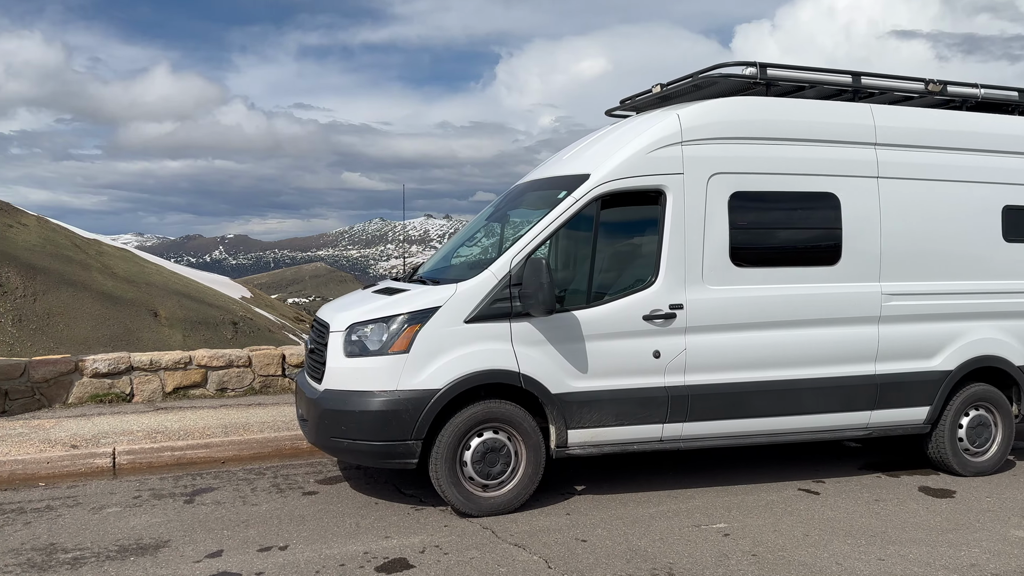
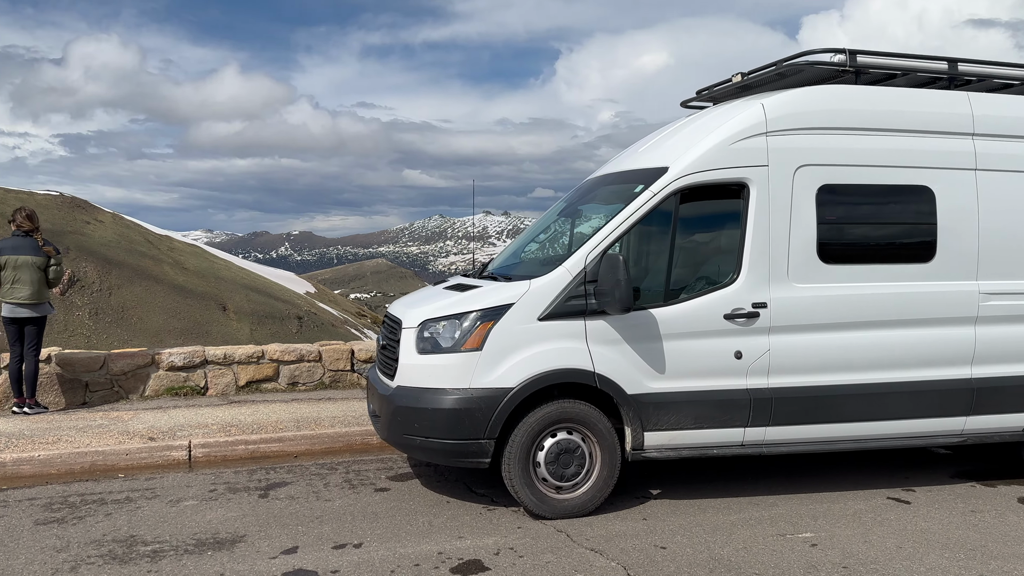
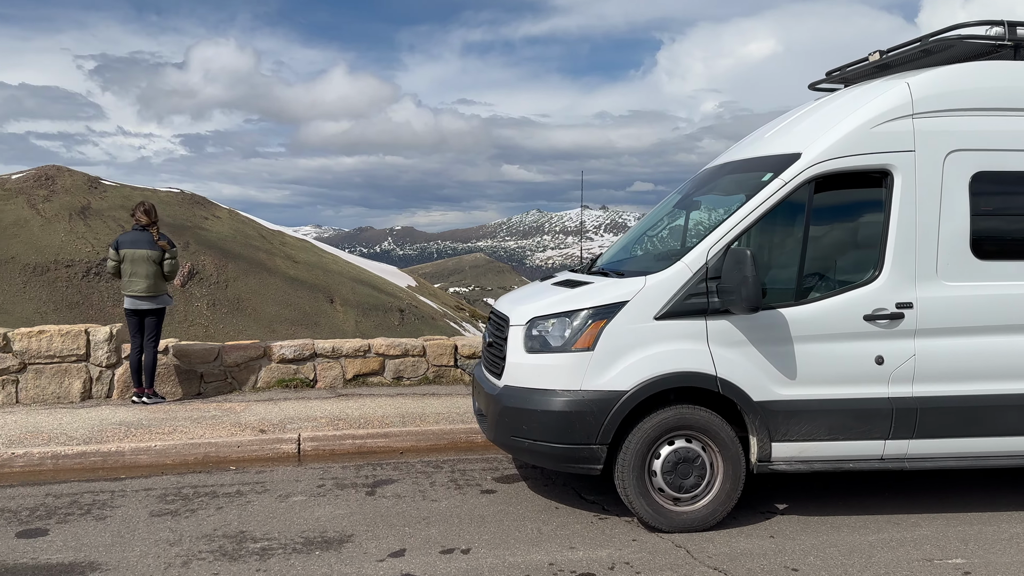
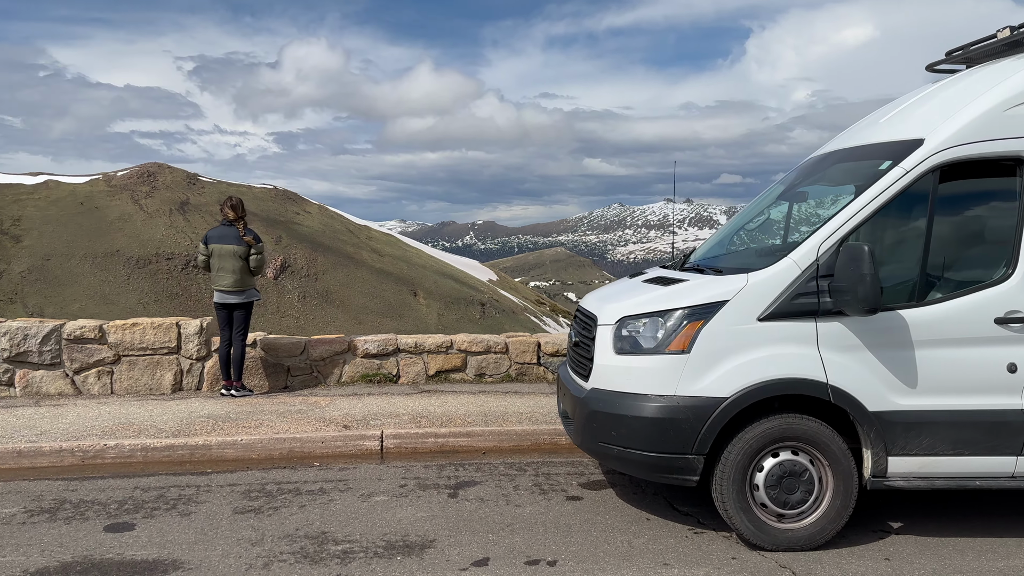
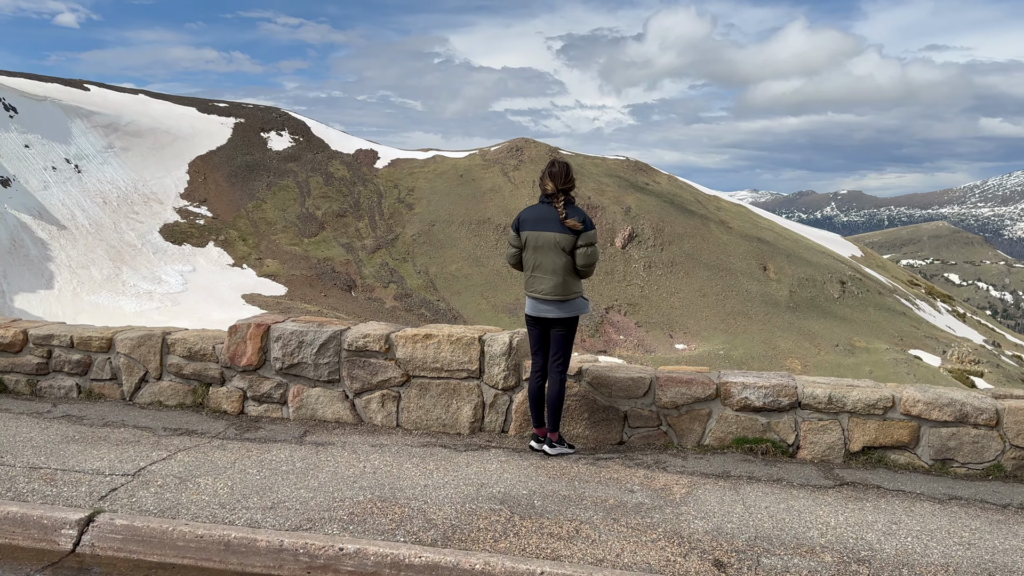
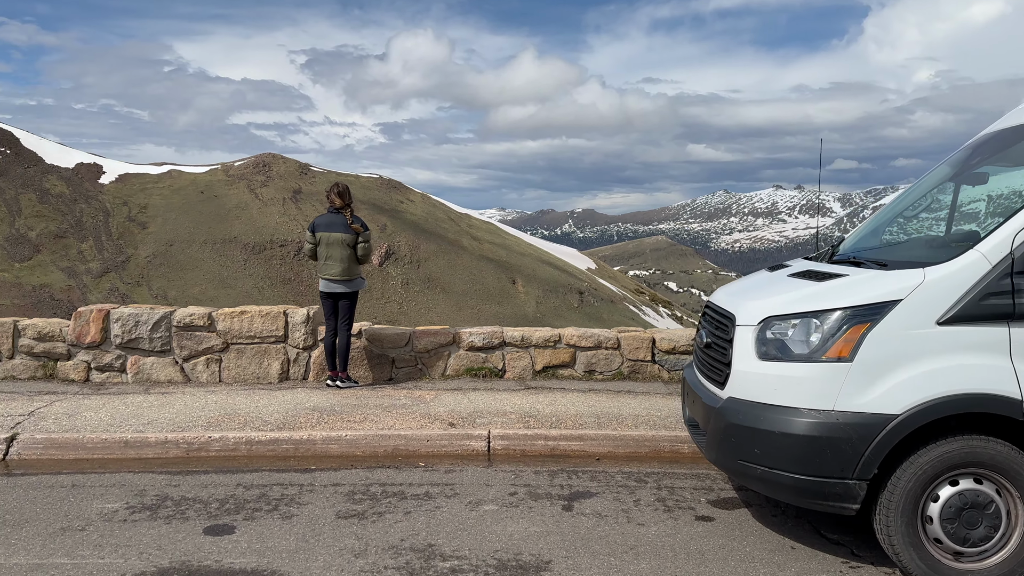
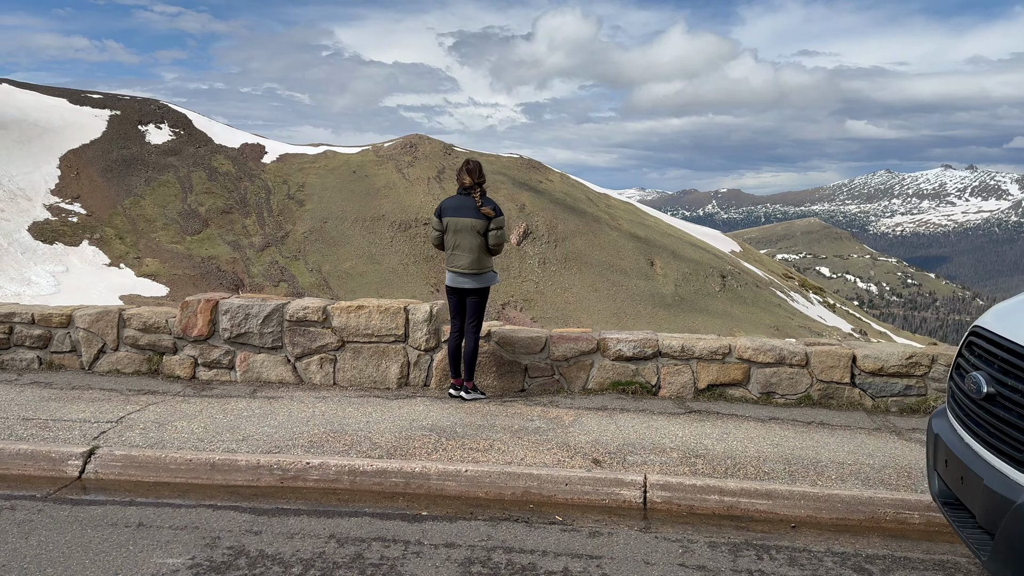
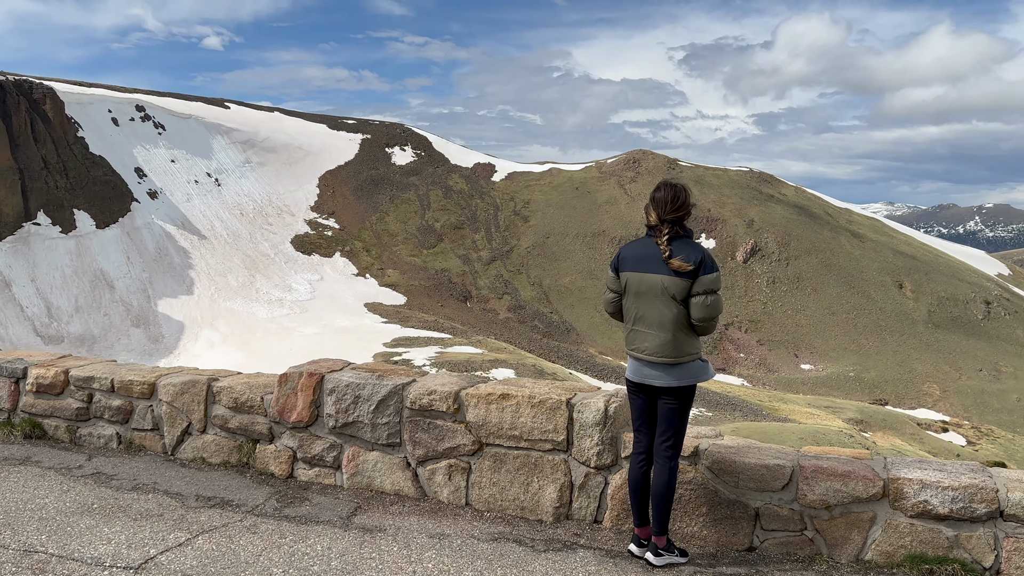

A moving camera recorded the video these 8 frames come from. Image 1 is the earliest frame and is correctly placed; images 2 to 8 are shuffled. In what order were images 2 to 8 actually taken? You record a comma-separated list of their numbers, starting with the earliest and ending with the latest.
2, 3, 4, 6, 7, 5, 8
